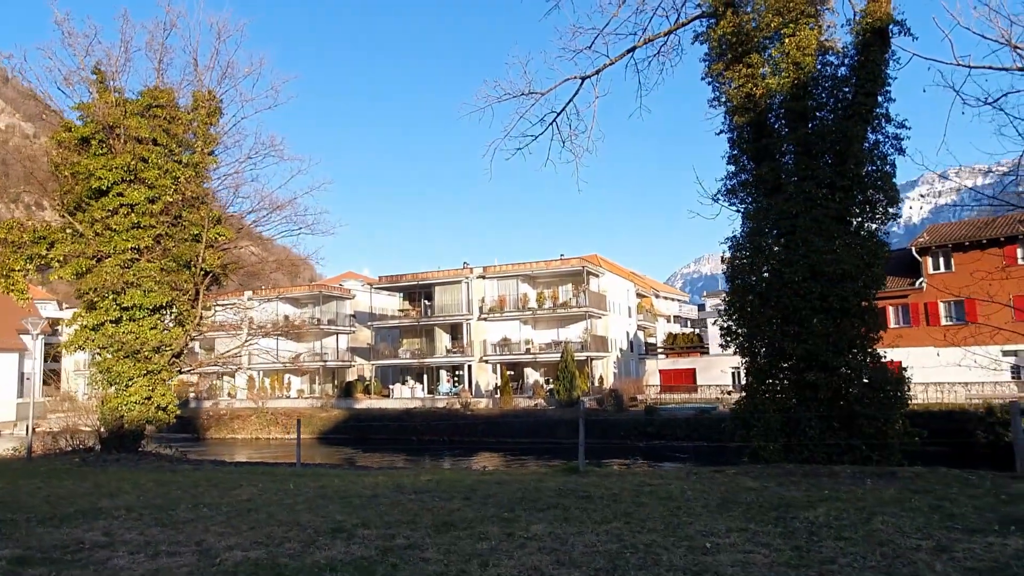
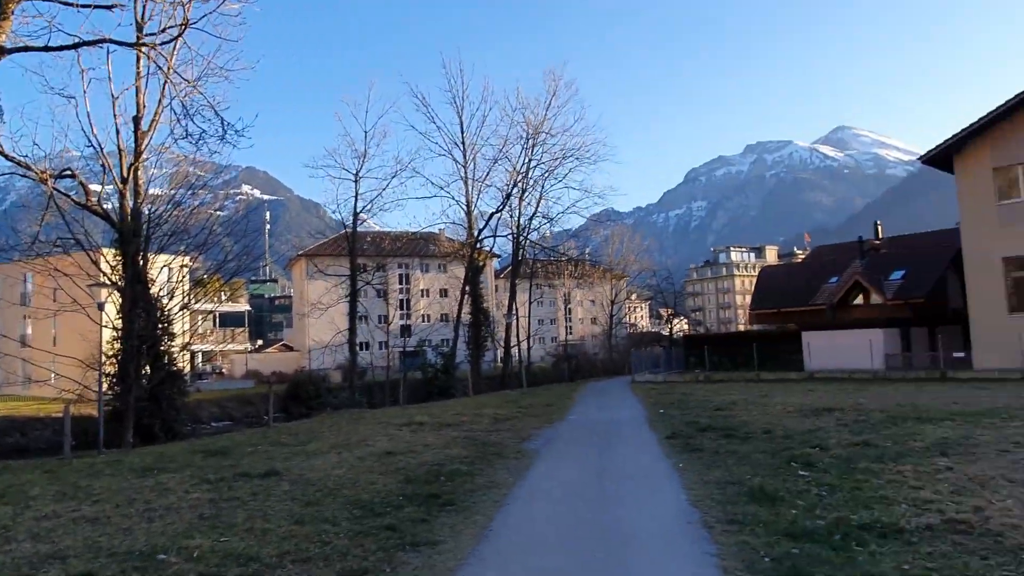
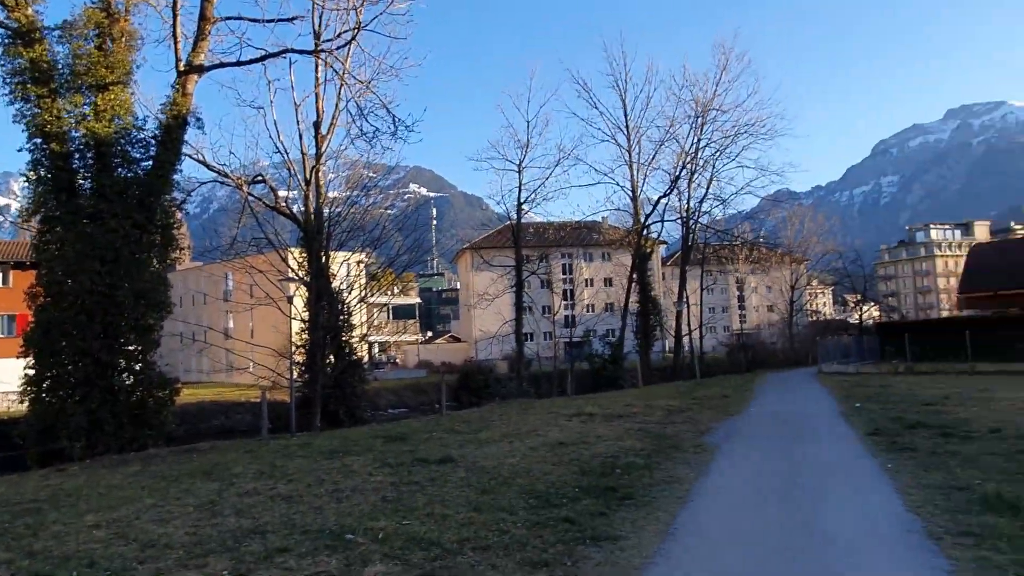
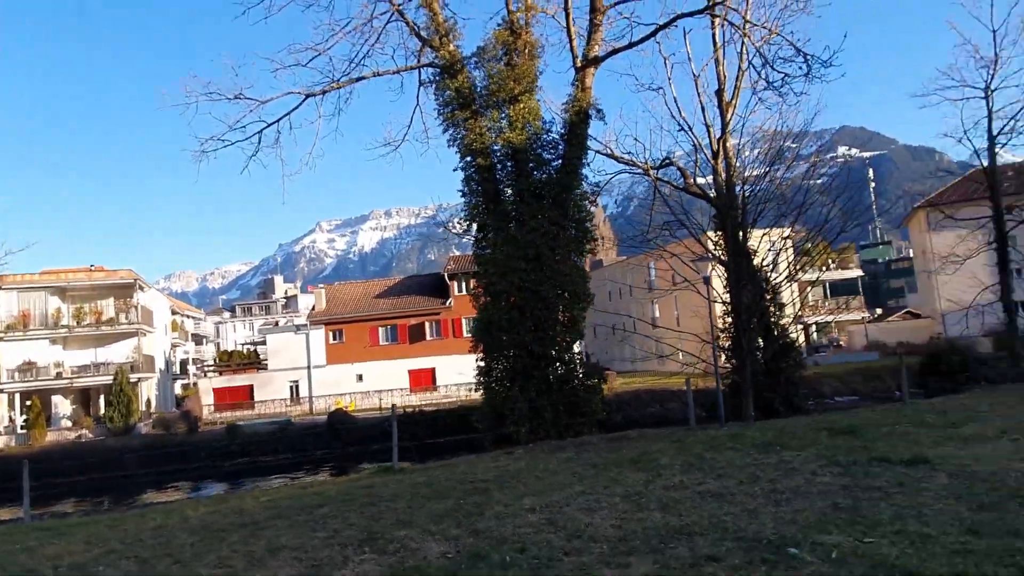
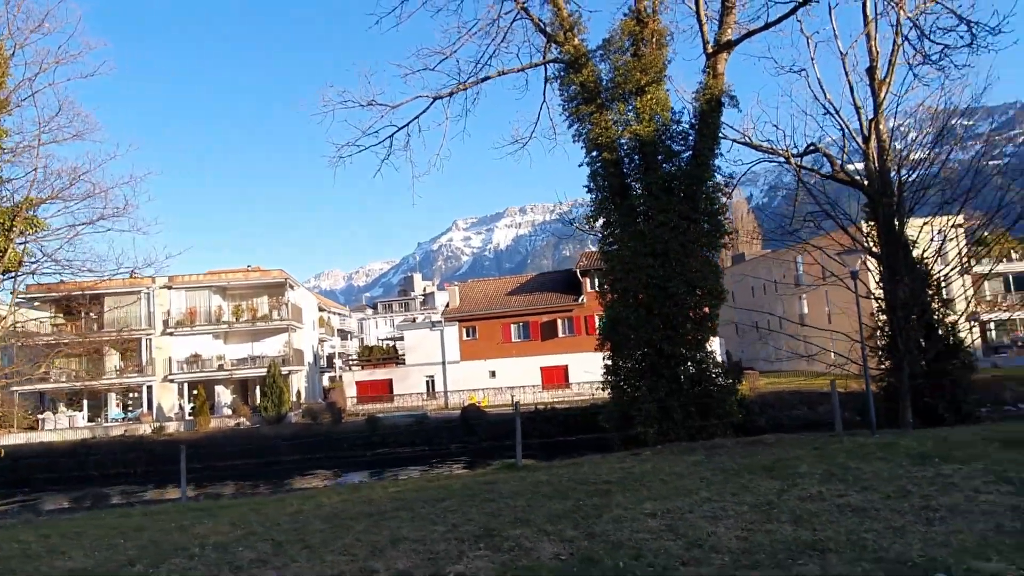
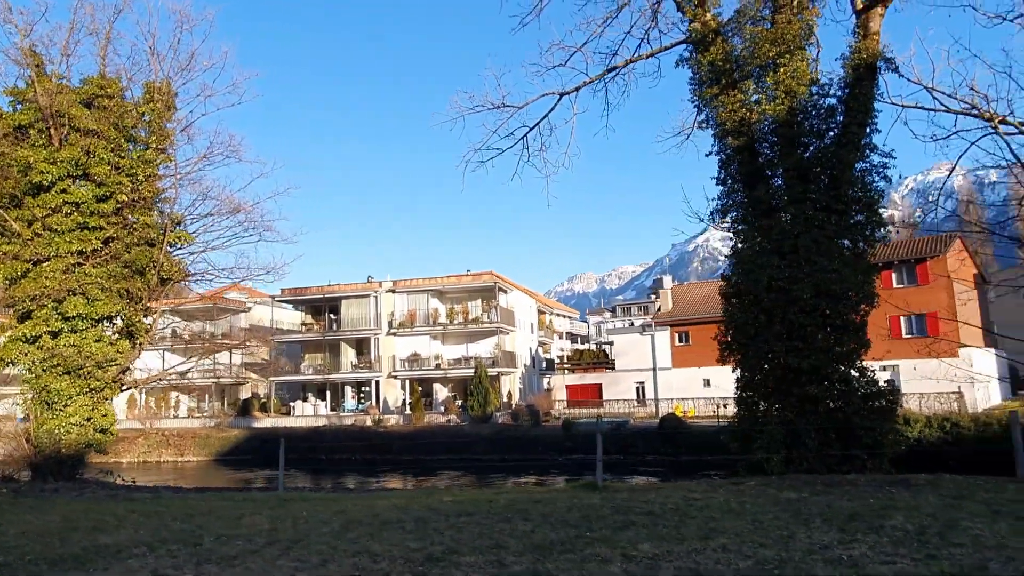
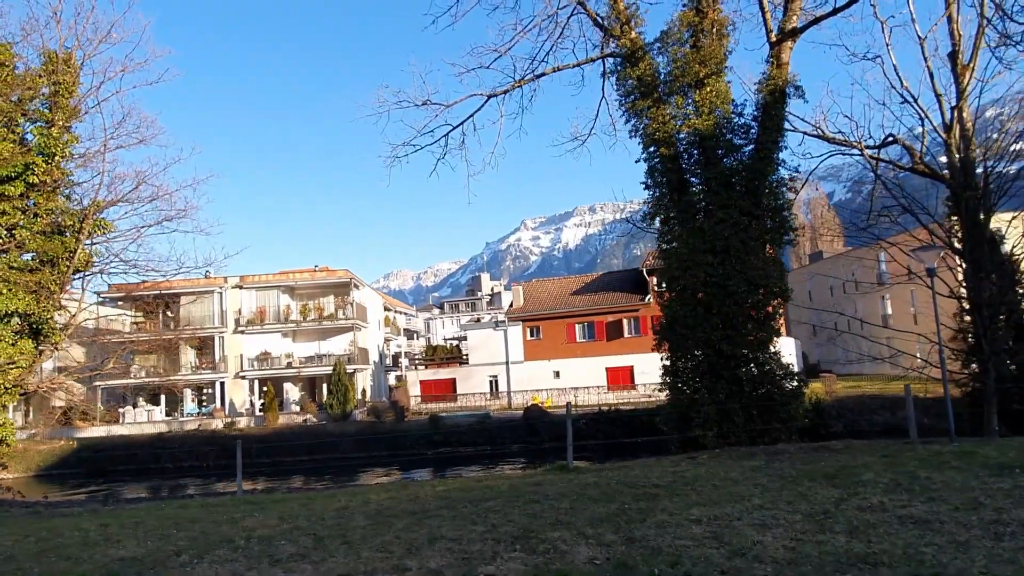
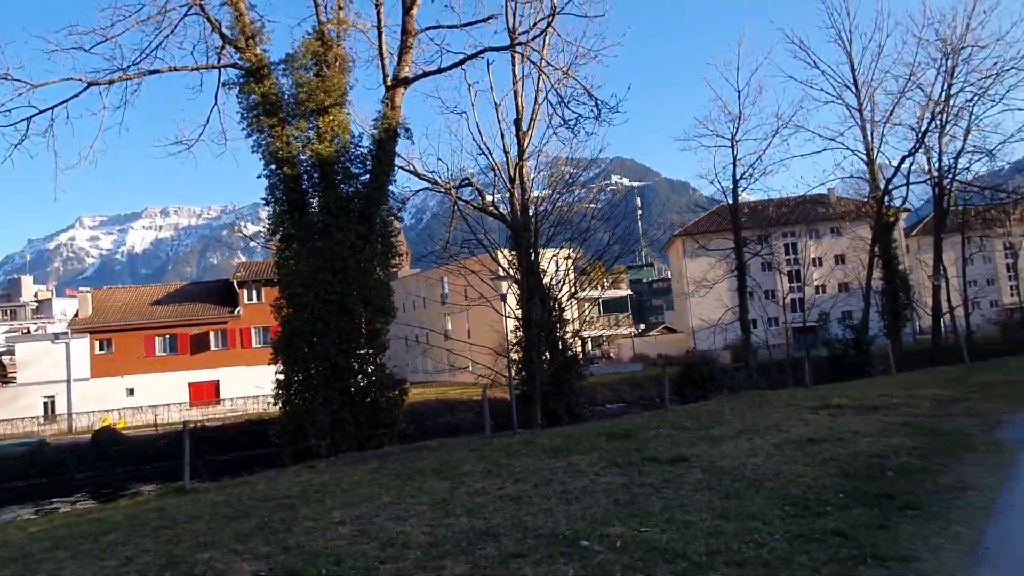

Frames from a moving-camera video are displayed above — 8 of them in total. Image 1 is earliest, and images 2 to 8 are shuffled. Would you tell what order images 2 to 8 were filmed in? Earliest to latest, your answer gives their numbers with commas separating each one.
6, 7, 5, 4, 8, 3, 2
